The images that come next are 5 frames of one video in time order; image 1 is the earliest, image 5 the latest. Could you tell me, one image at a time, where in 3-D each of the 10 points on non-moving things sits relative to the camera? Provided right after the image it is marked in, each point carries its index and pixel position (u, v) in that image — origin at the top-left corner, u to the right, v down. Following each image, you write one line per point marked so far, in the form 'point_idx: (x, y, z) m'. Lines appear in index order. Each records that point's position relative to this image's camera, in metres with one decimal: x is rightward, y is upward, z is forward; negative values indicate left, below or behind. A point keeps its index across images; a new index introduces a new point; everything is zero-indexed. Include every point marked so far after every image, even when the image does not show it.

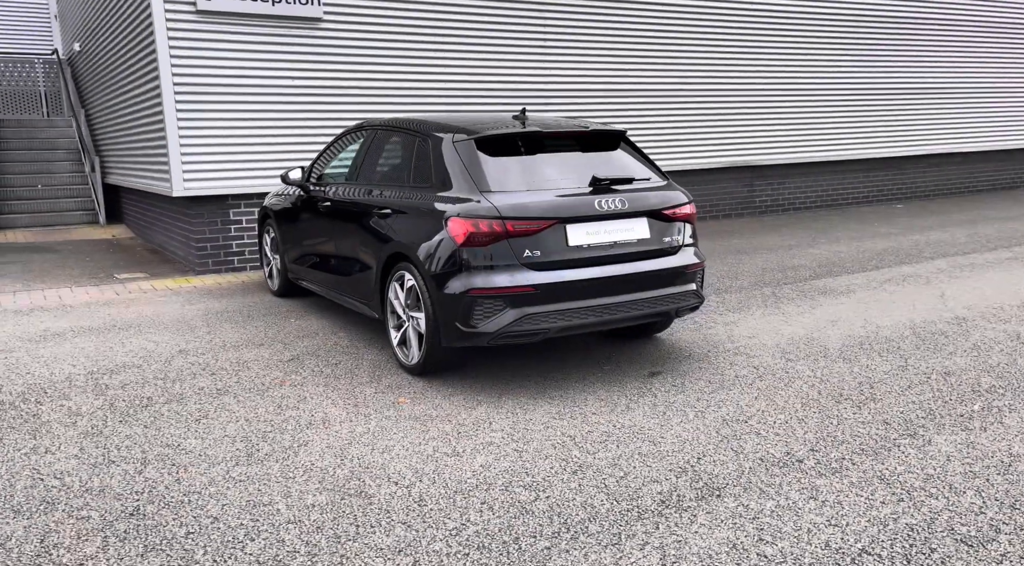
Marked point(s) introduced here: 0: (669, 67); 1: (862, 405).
0: (+2.3, +3.0, +11.3) m
1: (+1.8, -0.6, +4.2) m
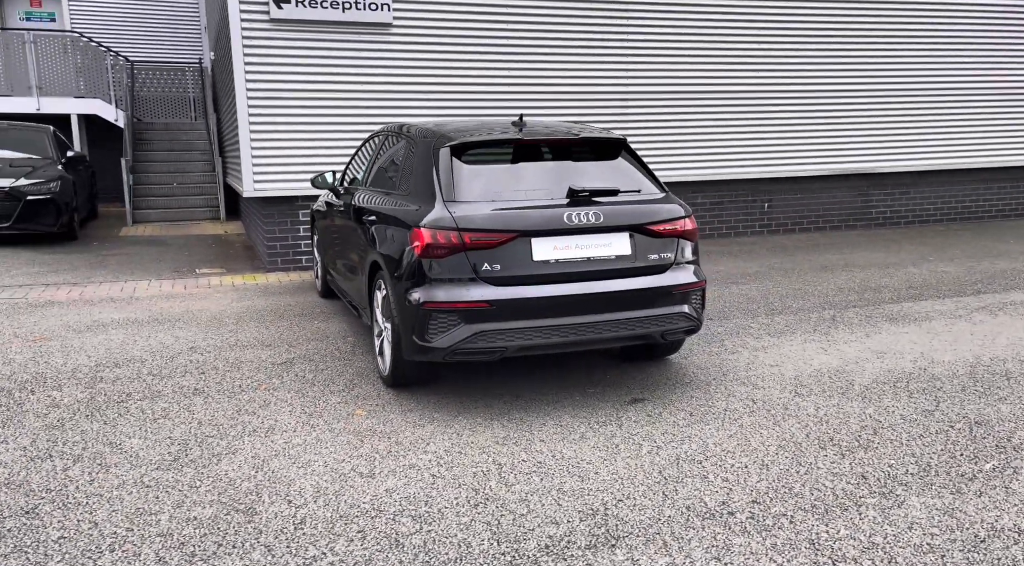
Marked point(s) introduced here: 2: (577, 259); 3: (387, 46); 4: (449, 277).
0: (+3.4, +2.8, +10.6) m
1: (+1.5, -0.8, +3.7) m
2: (+0.3, +0.1, +4.3) m
3: (-1.4, +2.6, +8.8) m
4: (-0.3, 0.0, +4.1) m
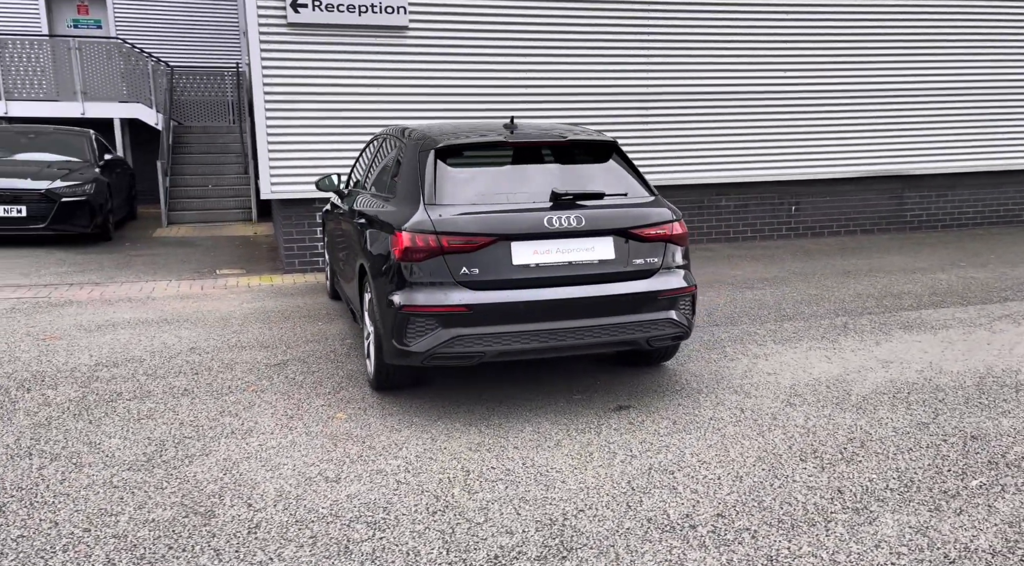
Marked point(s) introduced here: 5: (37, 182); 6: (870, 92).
0: (+3.7, +2.7, +10.4) m
1: (+1.4, -0.8, +3.6) m
2: (+0.2, +0.1, +4.2) m
3: (-1.2, +2.6, +8.9) m
4: (-0.4, 0.0, +4.1) m
5: (-6.4, +1.4, +11.0) m
6: (+4.6, +2.5, +10.7) m
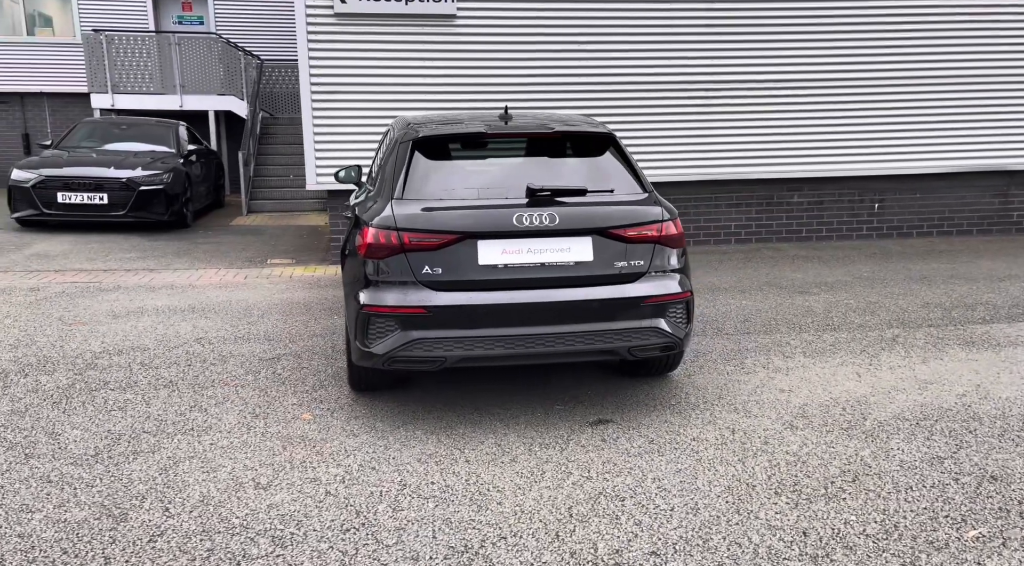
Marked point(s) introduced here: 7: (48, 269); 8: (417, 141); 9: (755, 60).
0: (+4.4, +2.7, +9.5) m
1: (+1.1, -0.9, +3.2) m
2: (+0.1, +0.1, +3.9) m
3: (-0.6, +2.6, +8.7) m
4: (-0.6, 0.0, +3.9) m
5: (-5.6, +1.6, +11.5) m
6: (+5.4, +2.4, +9.7) m
7: (-4.9, +0.1, +8.5) m
8: (-0.5, +0.8, +4.4) m
9: (+2.8, +2.6, +9.3) m
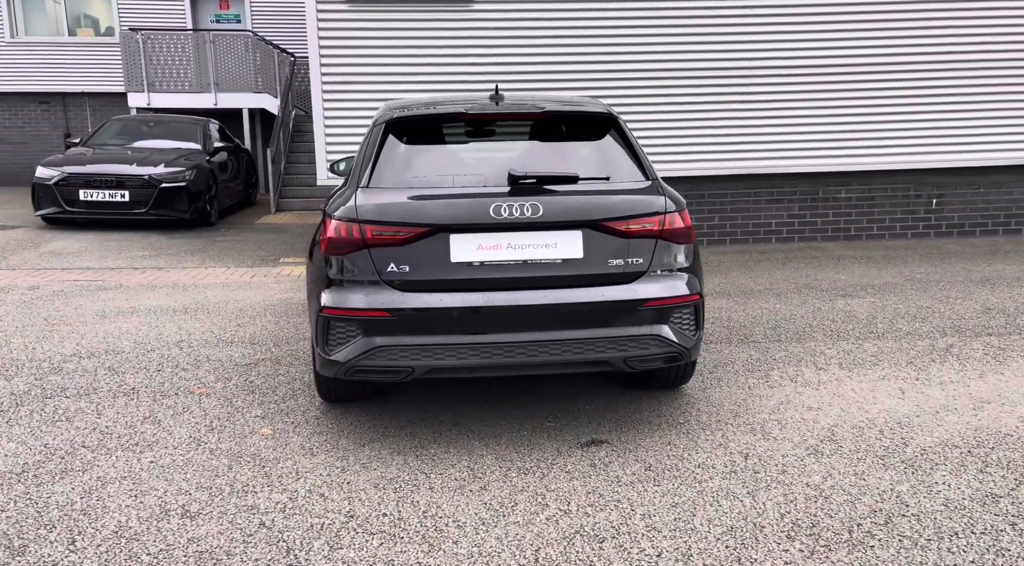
0: (+4.7, +2.7, +8.8) m
1: (+1.0, -0.9, +2.6) m
2: (0.0, +0.1, +3.4) m
3: (-0.4, +2.6, +8.2) m
4: (-0.7, 0.0, +3.5) m
5: (-5.2, +1.6, +11.3) m
6: (+5.6, +2.4, +8.9) m
7: (-4.7, +0.2, +8.3) m
8: (-0.5, +0.8, +3.9) m
9: (+3.0, +2.5, +8.7) m
